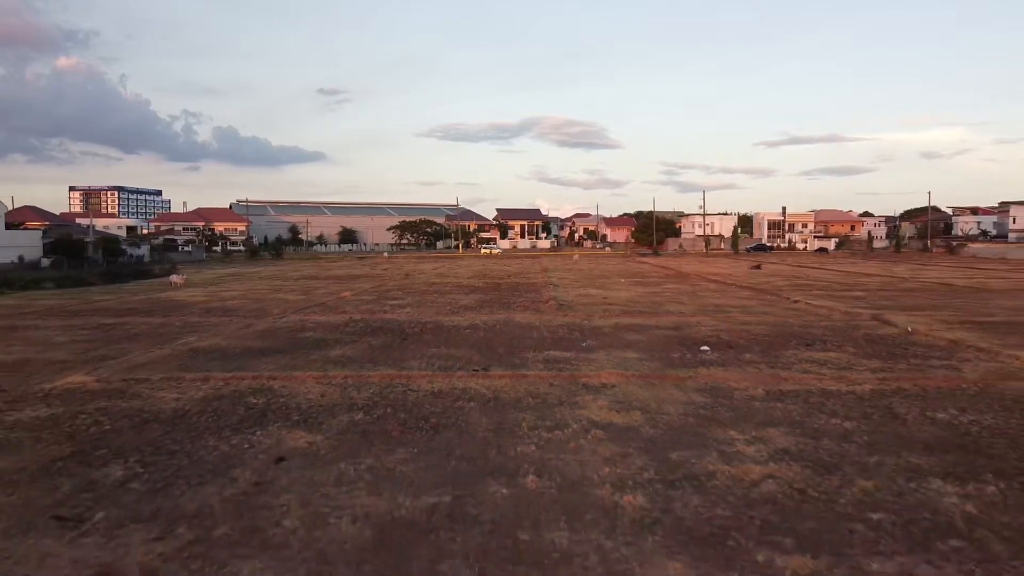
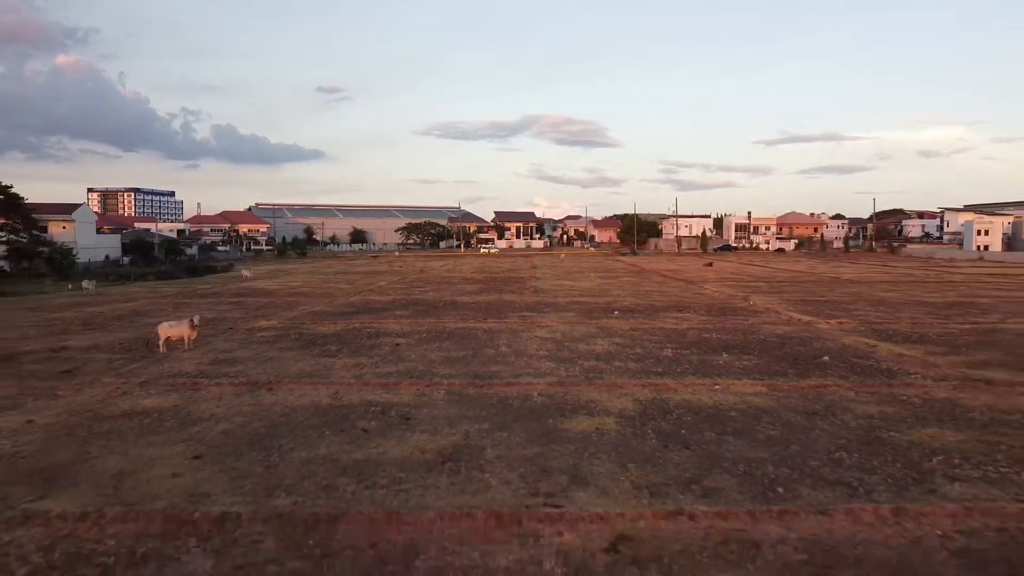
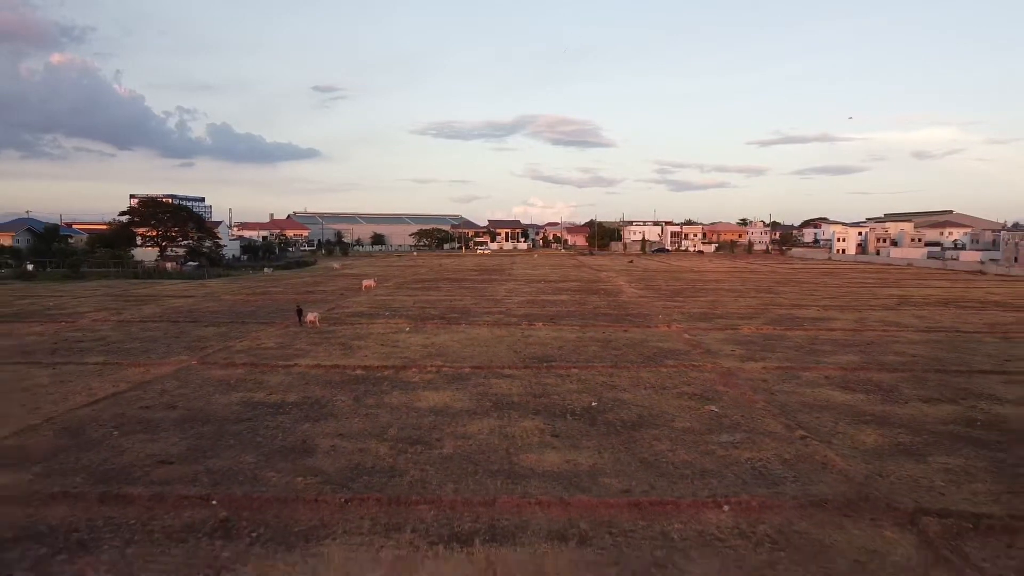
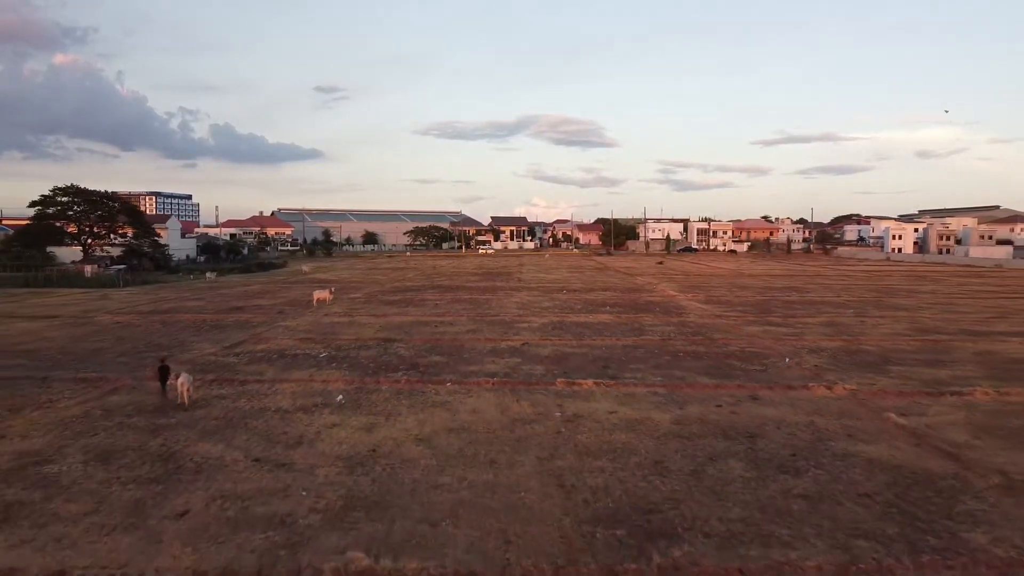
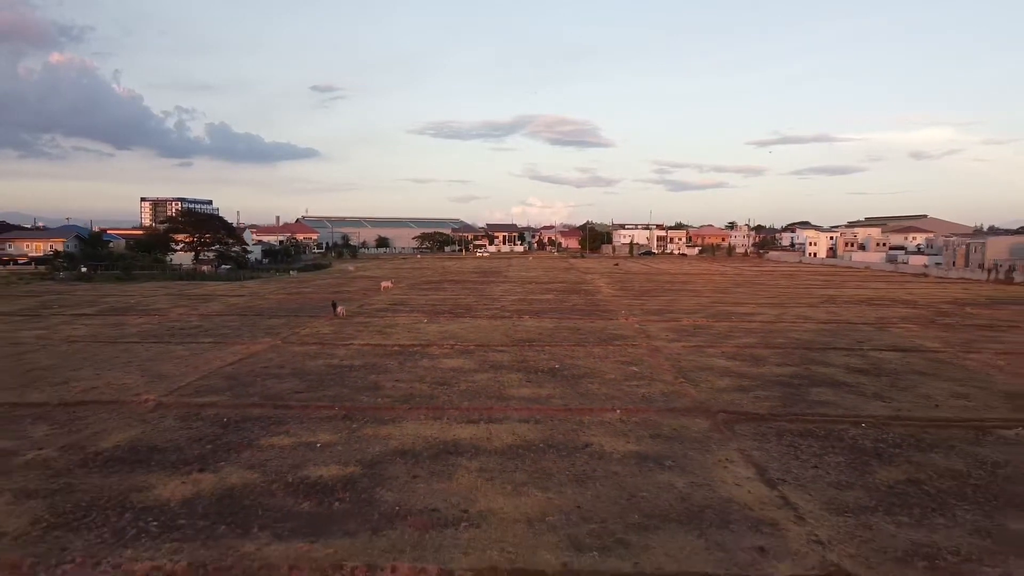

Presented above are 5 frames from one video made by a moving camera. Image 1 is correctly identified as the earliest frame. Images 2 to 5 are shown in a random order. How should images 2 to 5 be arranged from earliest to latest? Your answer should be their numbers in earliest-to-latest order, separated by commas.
2, 4, 3, 5
